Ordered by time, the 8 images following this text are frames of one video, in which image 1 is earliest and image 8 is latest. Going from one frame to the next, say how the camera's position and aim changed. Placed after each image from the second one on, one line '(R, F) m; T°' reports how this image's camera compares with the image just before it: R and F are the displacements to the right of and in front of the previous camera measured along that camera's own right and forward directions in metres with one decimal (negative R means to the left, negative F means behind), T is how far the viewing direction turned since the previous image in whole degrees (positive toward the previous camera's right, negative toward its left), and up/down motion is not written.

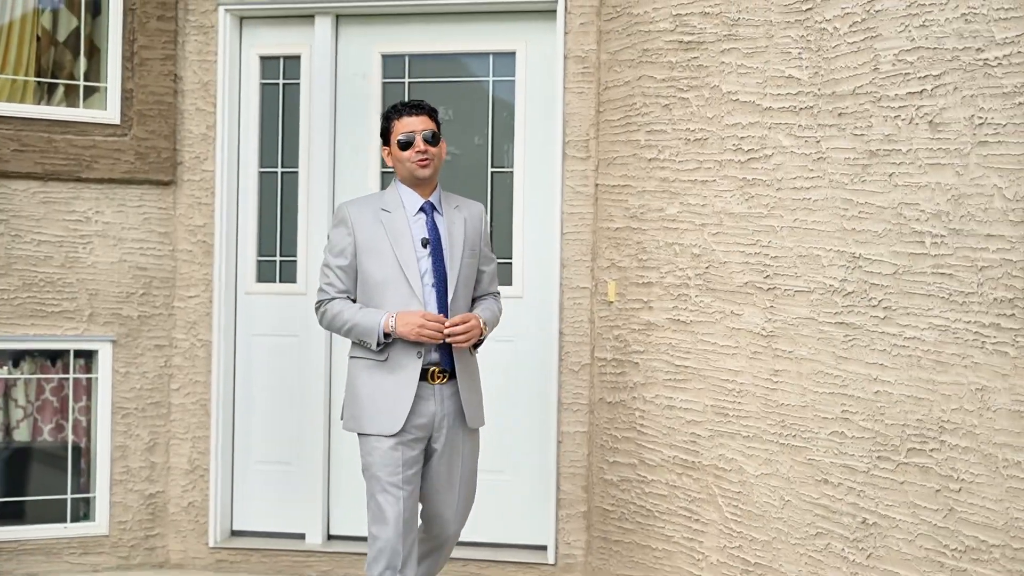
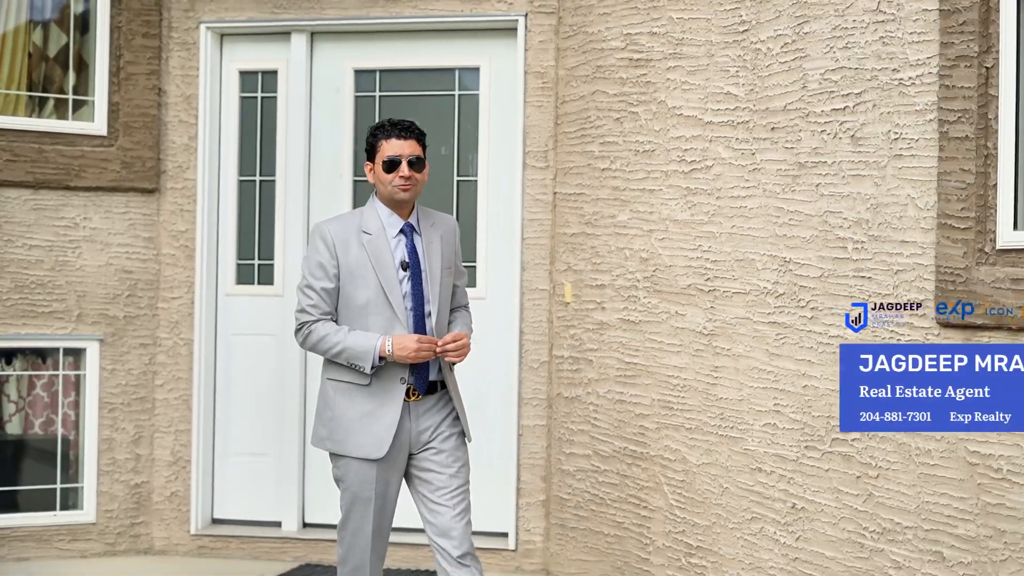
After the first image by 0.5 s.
(+0.1, -0.3) m; 0°
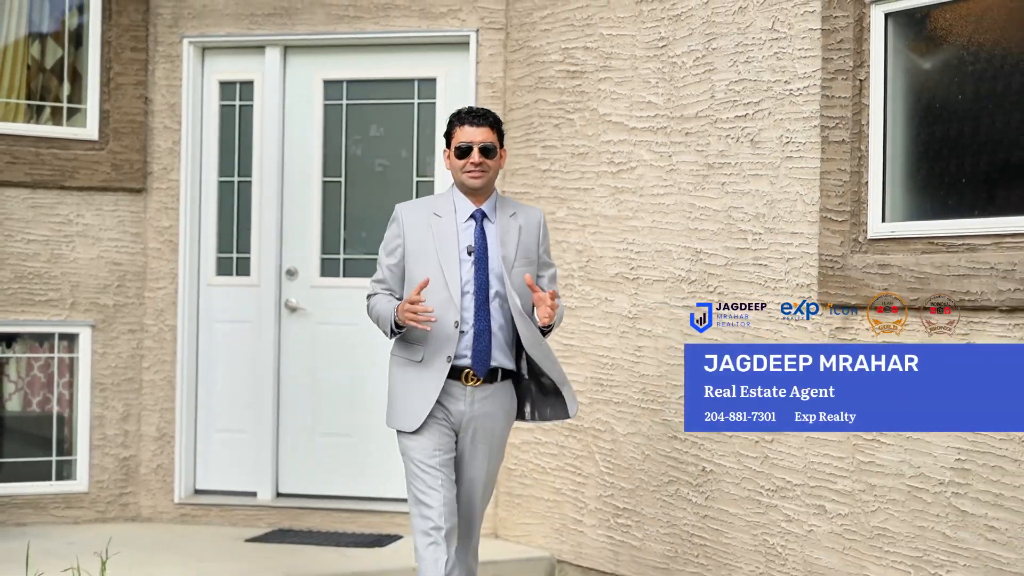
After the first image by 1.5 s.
(+0.2, -0.5) m; 0°
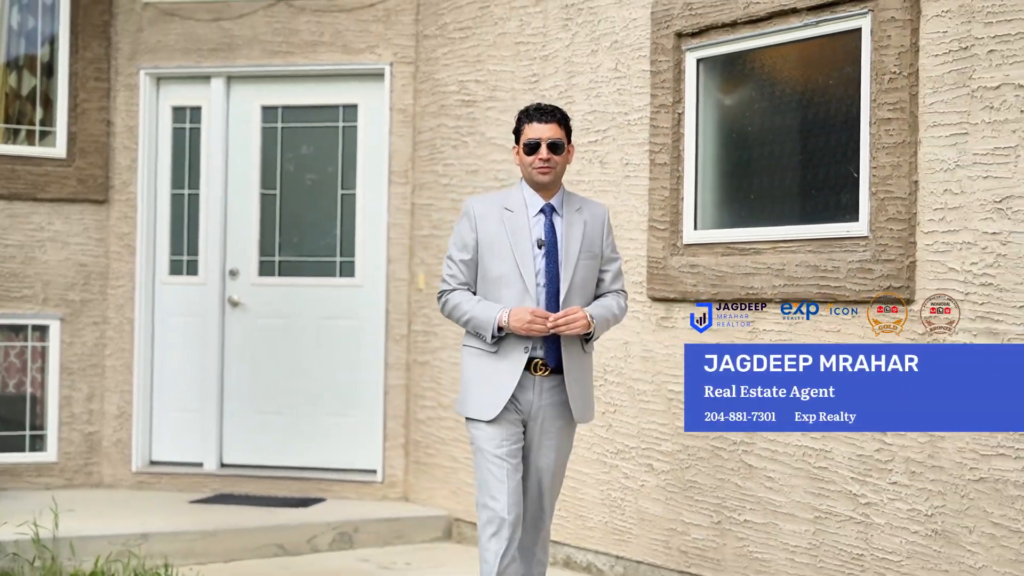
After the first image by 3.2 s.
(+0.4, -0.9) m; 0°
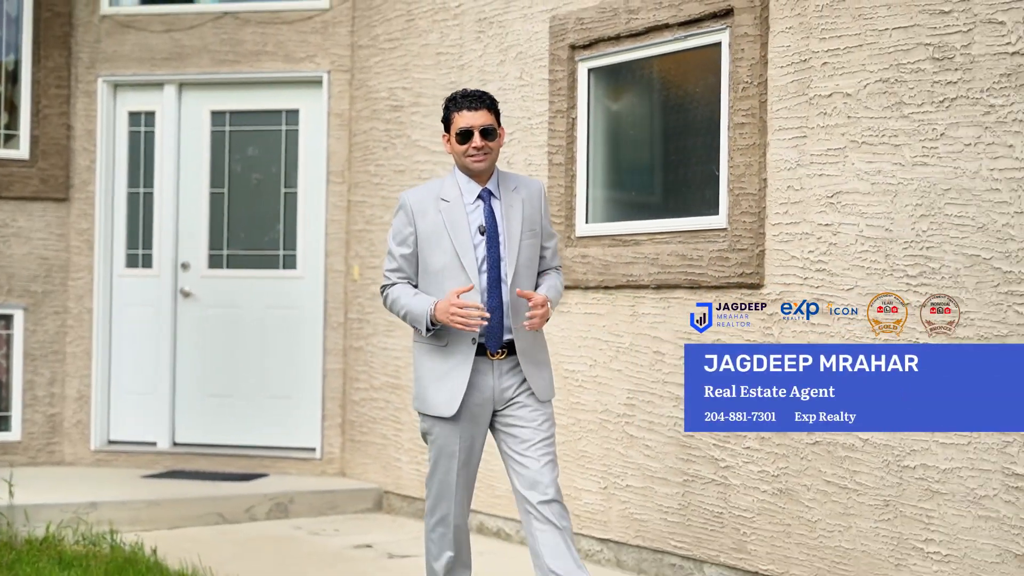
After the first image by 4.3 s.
(+0.3, -0.5) m; 0°
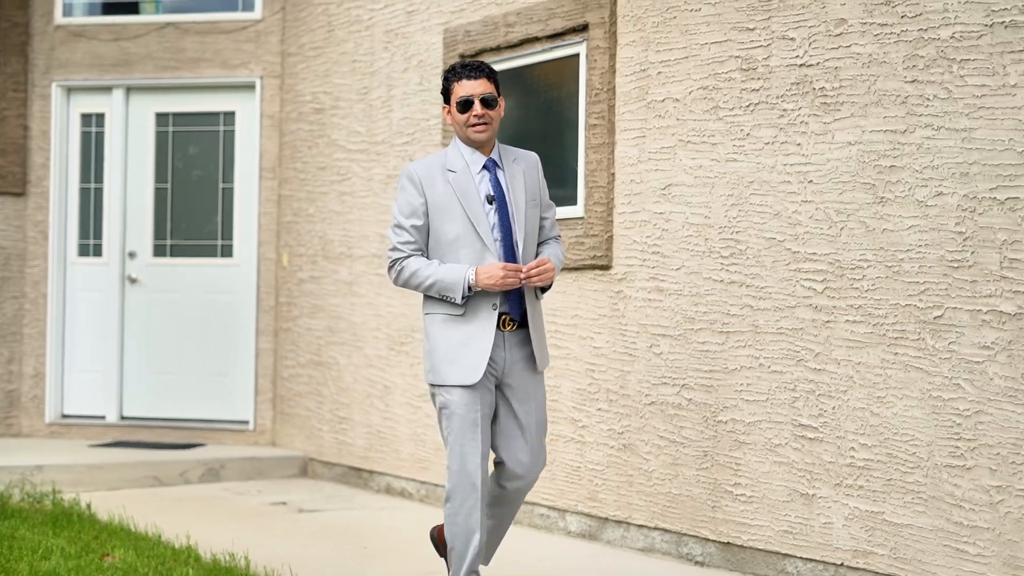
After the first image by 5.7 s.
(+0.4, -0.7) m; 0°
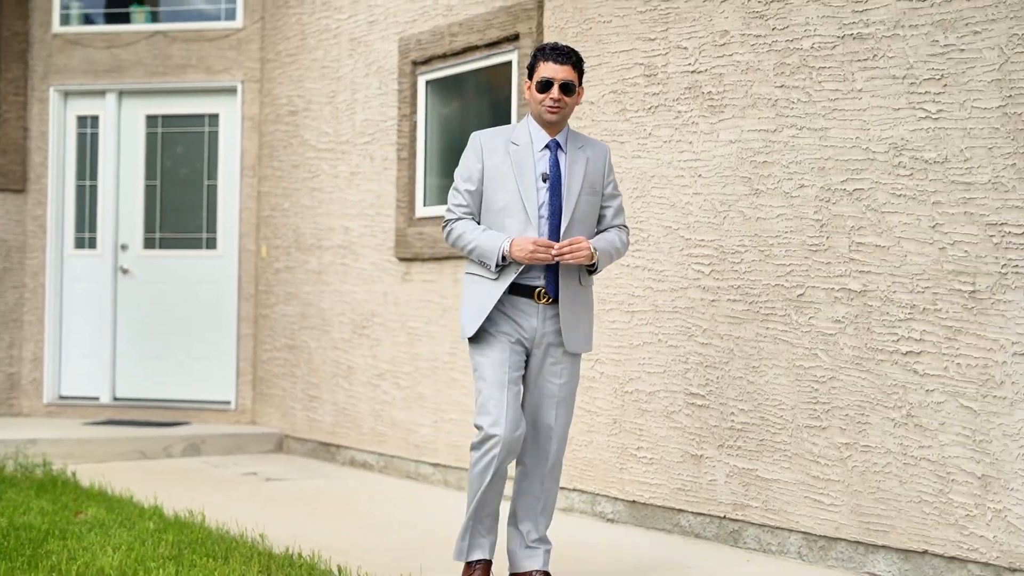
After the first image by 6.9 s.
(+0.4, -0.6) m; -1°
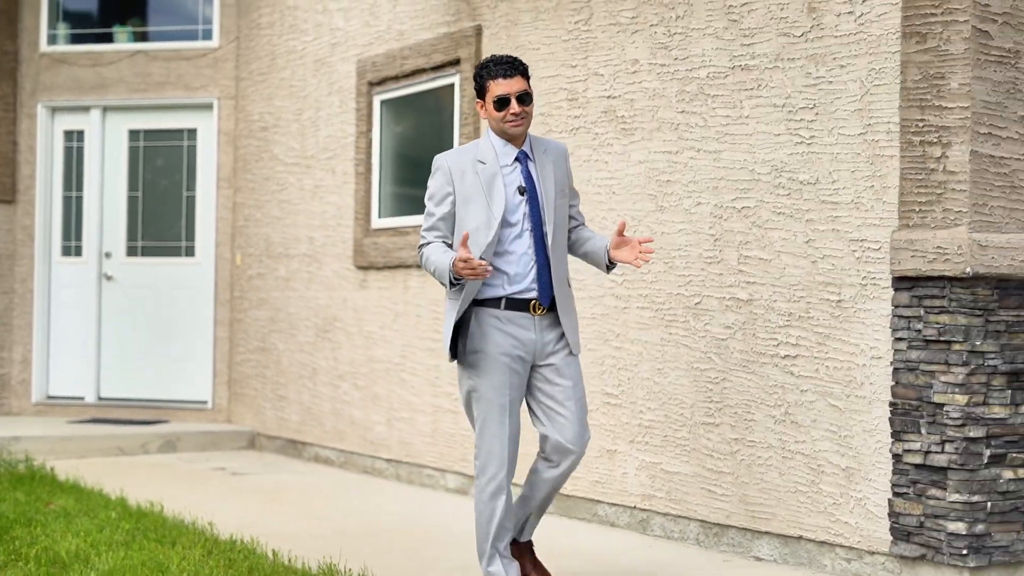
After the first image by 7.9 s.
(+0.3, -0.5) m; -1°
